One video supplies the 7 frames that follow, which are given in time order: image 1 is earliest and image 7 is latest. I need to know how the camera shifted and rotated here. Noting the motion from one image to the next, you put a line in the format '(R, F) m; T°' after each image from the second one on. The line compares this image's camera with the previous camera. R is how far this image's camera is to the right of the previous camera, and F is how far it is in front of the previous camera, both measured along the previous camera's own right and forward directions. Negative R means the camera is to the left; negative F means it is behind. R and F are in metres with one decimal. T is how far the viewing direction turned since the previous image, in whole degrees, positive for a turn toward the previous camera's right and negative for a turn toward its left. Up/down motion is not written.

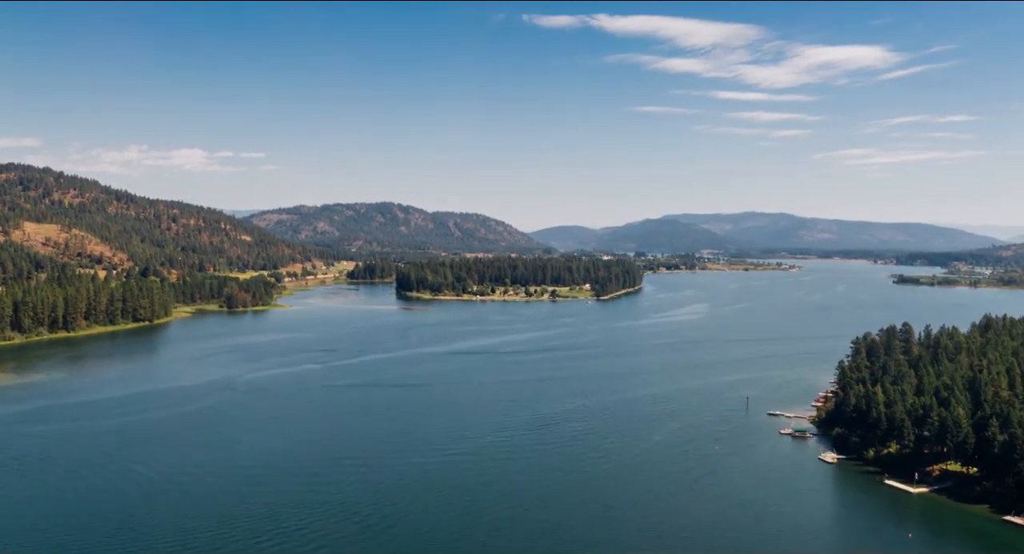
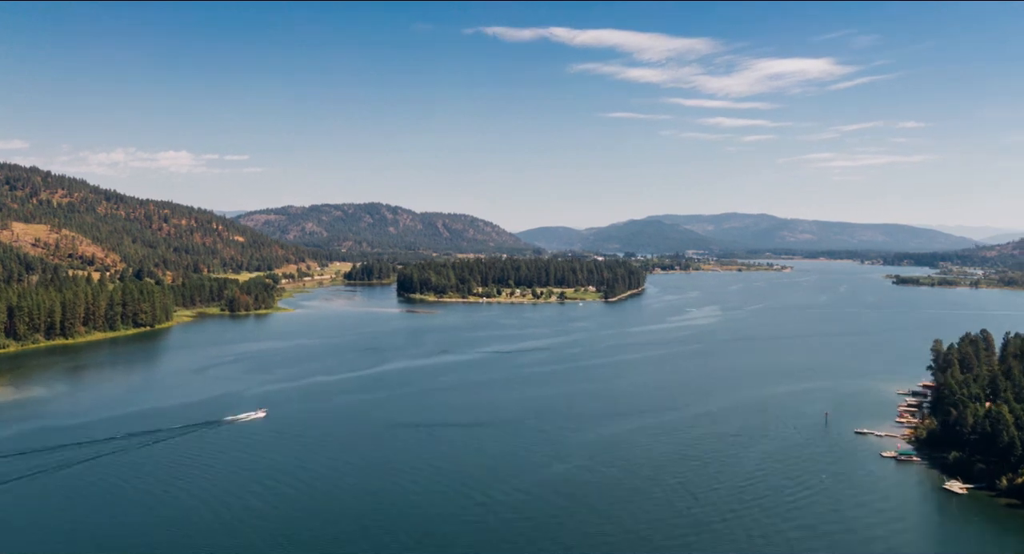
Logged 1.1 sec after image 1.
(-2.2, +2.6) m; +1°
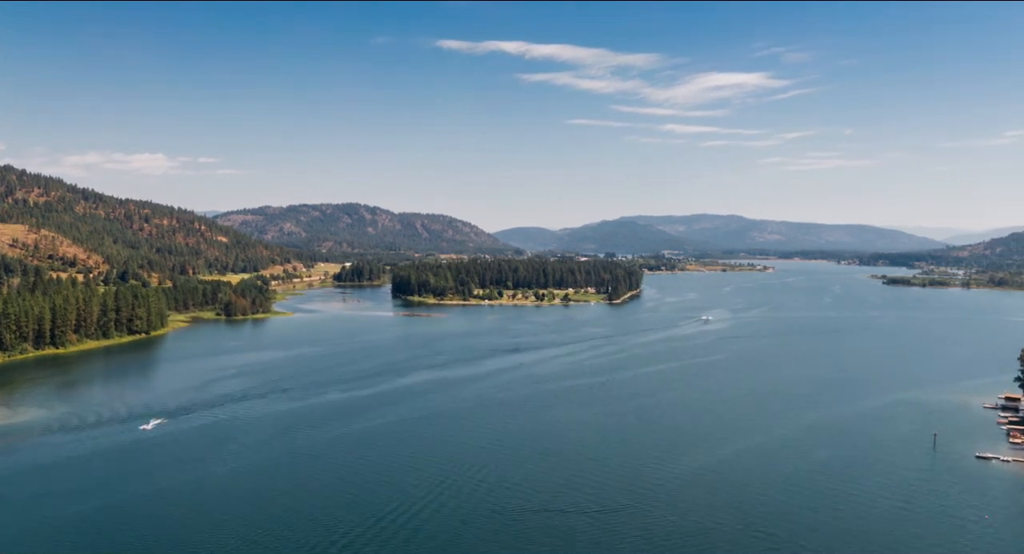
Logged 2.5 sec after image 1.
(-2.7, +3.0) m; +1°
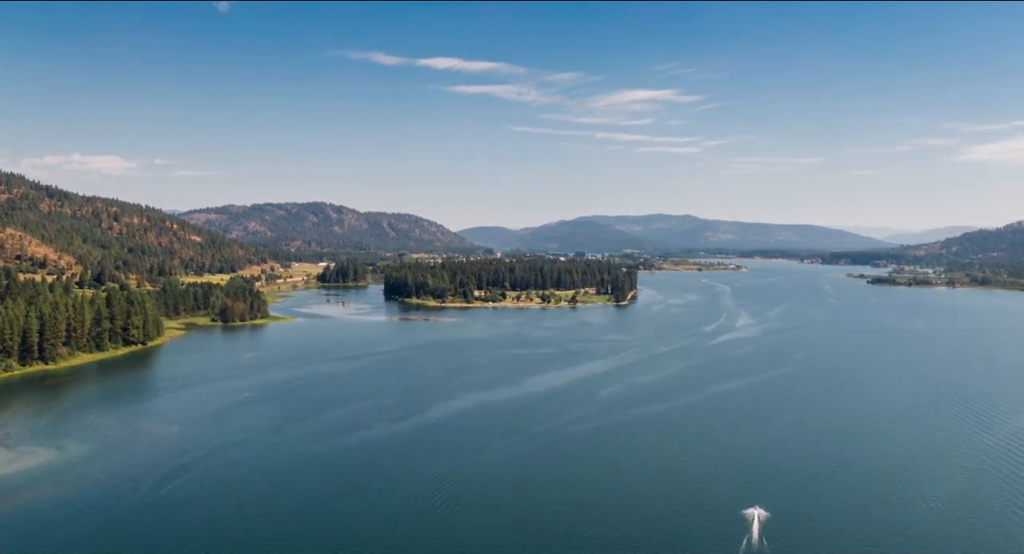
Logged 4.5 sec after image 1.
(-4.1, +4.4) m; +2°
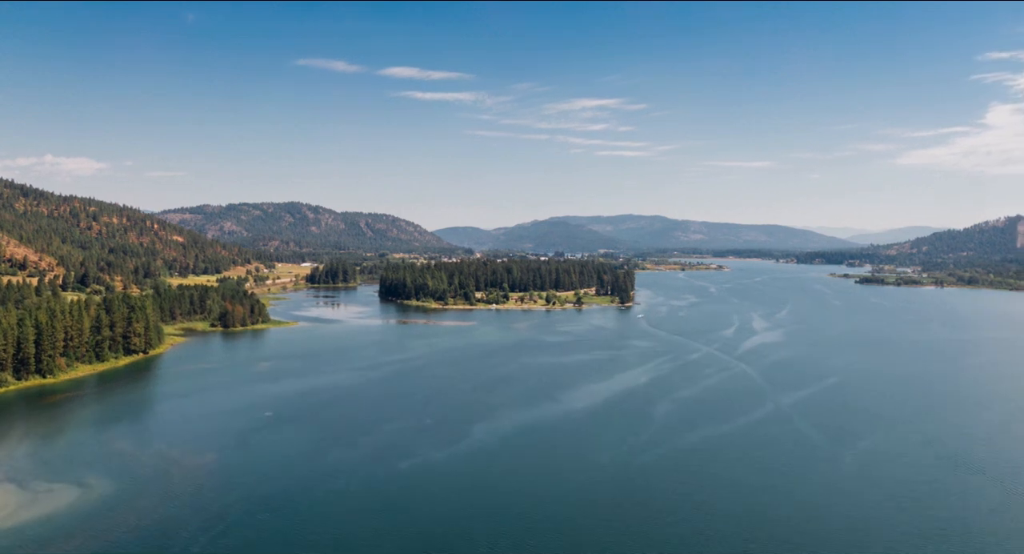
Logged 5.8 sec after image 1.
(-2.8, +2.7) m; +2°
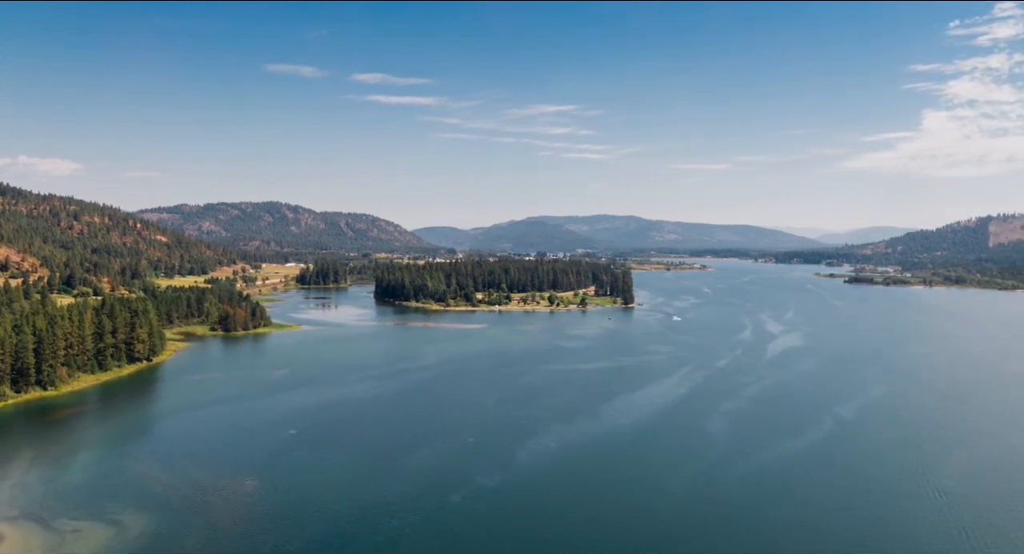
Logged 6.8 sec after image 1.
(-2.4, +2.1) m; +1°
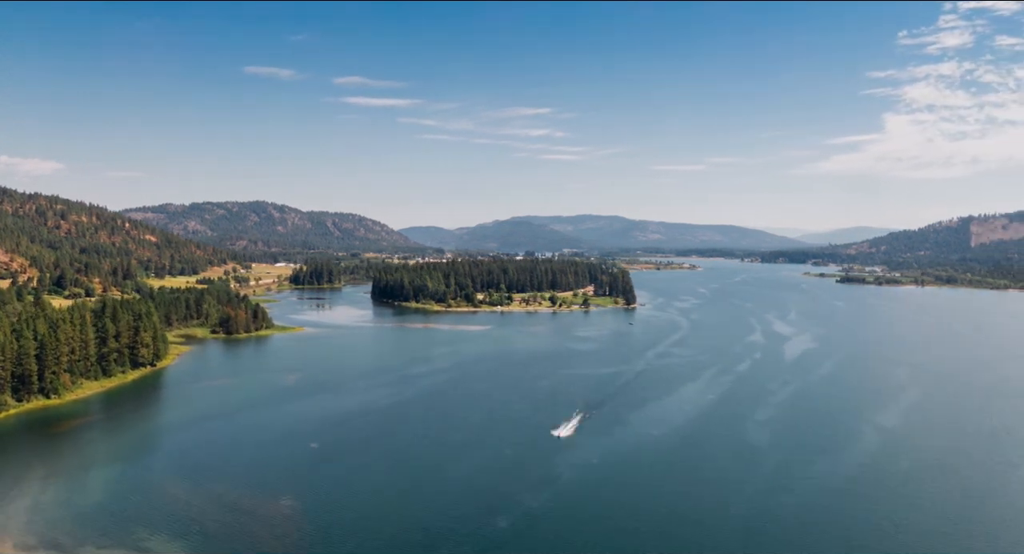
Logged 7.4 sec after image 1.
(-1.5, +1.3) m; +1°
